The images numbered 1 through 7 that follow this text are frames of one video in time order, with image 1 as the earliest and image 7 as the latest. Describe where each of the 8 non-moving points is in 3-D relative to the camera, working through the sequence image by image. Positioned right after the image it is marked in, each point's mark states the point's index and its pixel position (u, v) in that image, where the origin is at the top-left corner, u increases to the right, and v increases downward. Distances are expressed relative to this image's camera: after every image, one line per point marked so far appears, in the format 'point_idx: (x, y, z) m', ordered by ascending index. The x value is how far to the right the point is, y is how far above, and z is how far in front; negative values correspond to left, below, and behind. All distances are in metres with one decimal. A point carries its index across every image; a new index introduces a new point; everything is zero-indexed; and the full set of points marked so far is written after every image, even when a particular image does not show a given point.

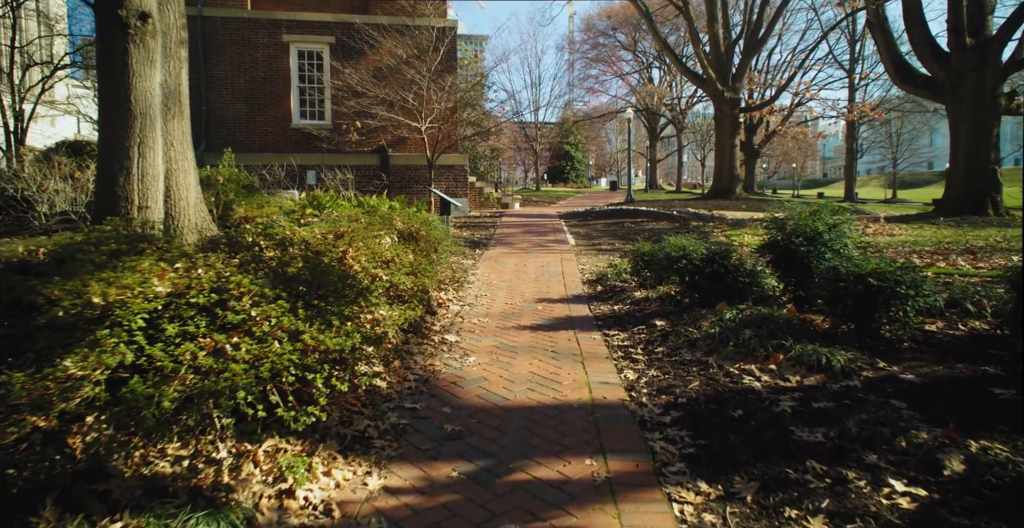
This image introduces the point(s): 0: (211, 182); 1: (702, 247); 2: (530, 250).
0: (-6.0, +1.6, +12.7) m
1: (+1.9, +0.2, +6.3) m
2: (+0.3, +0.3, +11.9) m
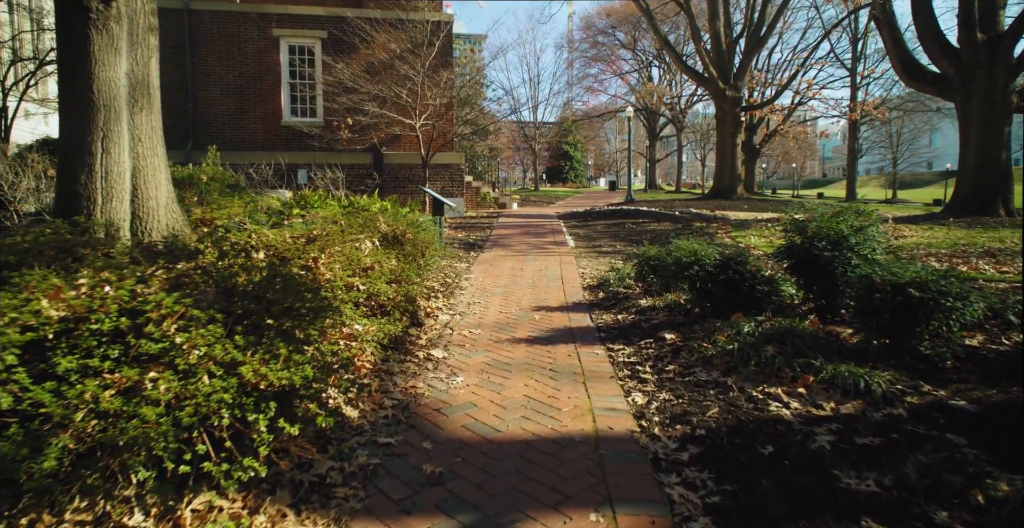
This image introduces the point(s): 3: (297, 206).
0: (-6.0, +1.6, +12.2) m
1: (+1.8, +0.1, +5.8) m
2: (+0.3, +0.2, +11.3) m
3: (-3.9, +1.0, +11.6) m
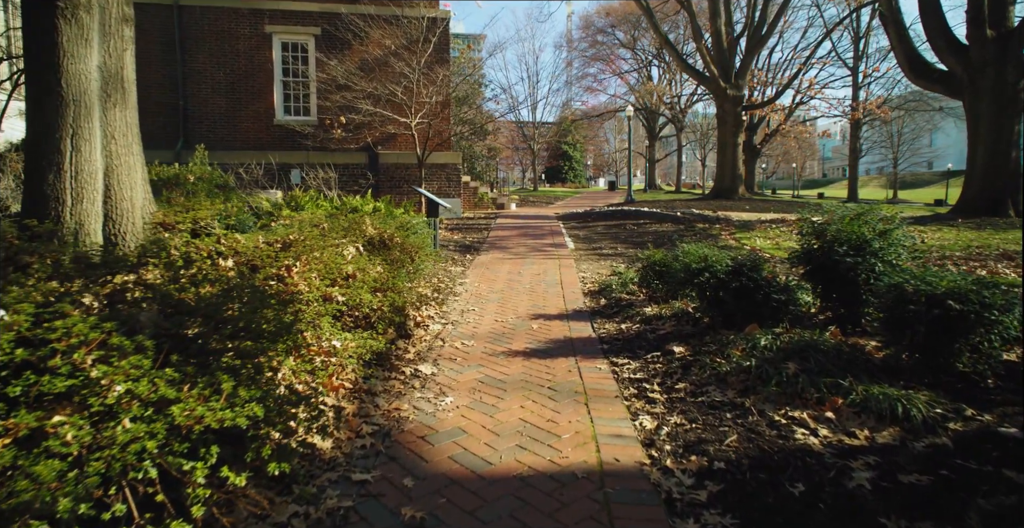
0: (-6.1, +1.5, +11.7) m
1: (+1.8, +0.1, +5.4) m
2: (+0.2, +0.2, +10.9) m
3: (-3.9, +1.0, +11.2) m
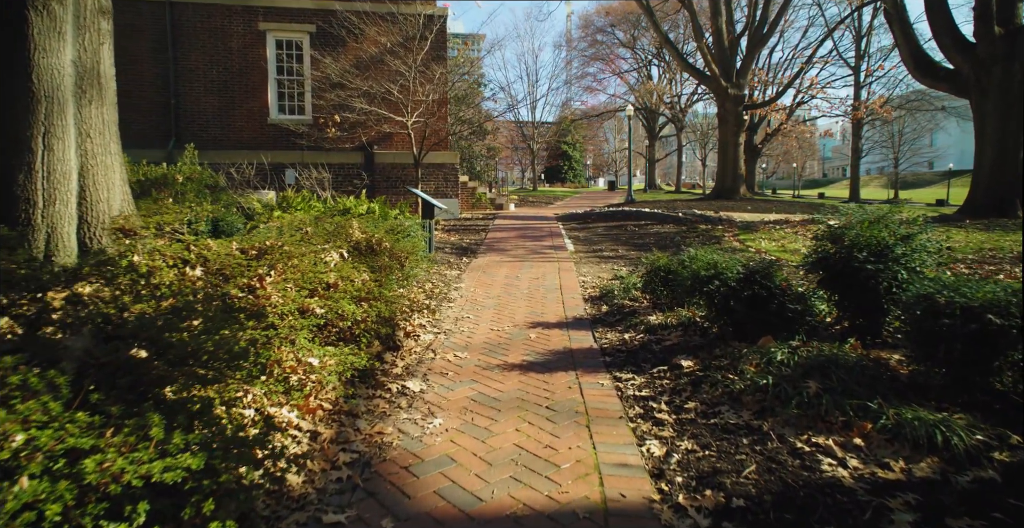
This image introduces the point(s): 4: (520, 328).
0: (-6.1, +1.4, +11.4) m
1: (+1.8, 0.0, +5.0) m
2: (+0.2, +0.1, +10.6) m
3: (-4.0, +0.9, +10.9) m
4: (+0.1, -0.6, +6.1) m
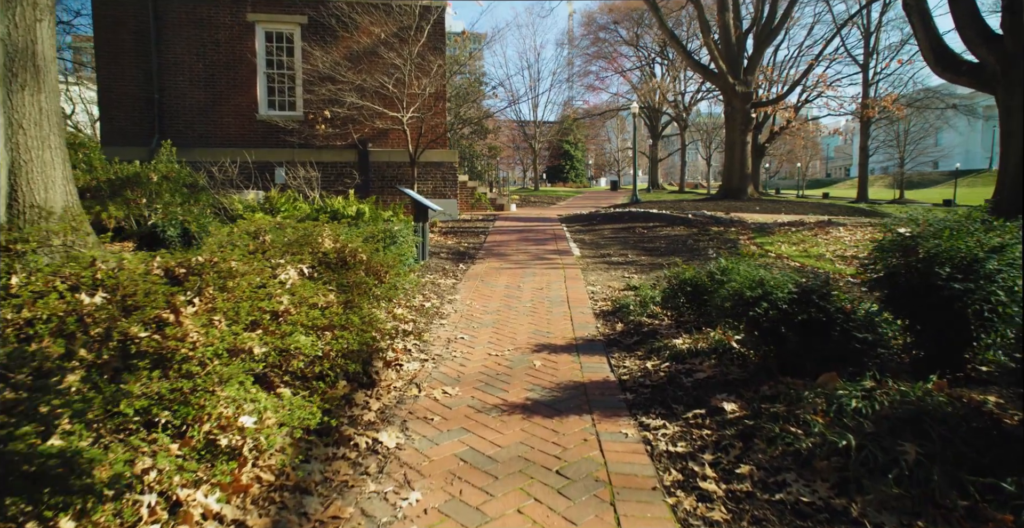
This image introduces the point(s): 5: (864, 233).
0: (-6.1, +1.3, +10.5) m
1: (+1.8, -0.1, +4.1) m
2: (+0.2, 0.0, +9.7) m
3: (-4.0, +0.8, +10.0) m
4: (+0.1, -0.7, +5.2) m
5: (+7.6, +0.6, +13.9) m
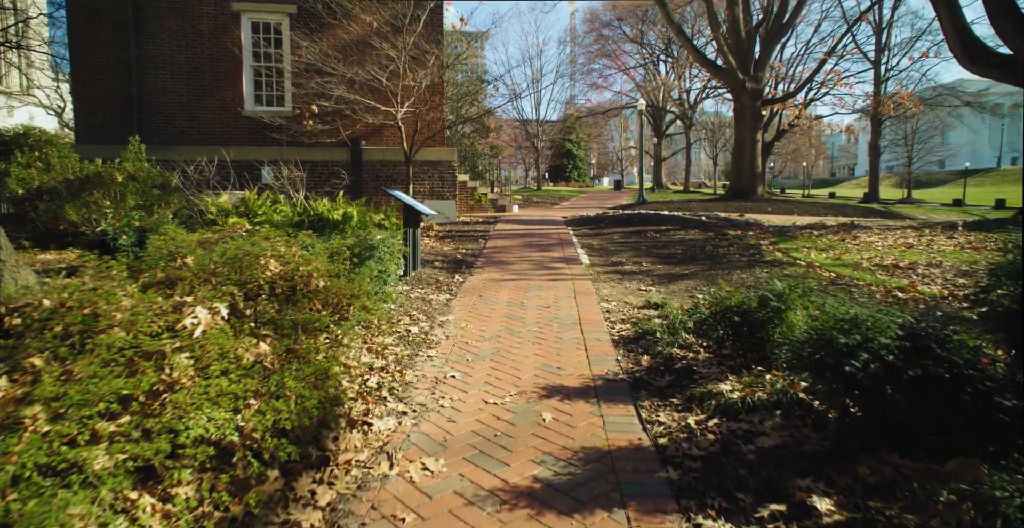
0: (-6.0, +1.2, +9.5) m
1: (+1.8, -0.3, +3.1) m
2: (+0.2, -0.2, +8.6) m
3: (-3.9, +0.7, +8.9) m
4: (+0.1, -0.9, +4.1) m
5: (+7.6, +0.5, +12.8) m
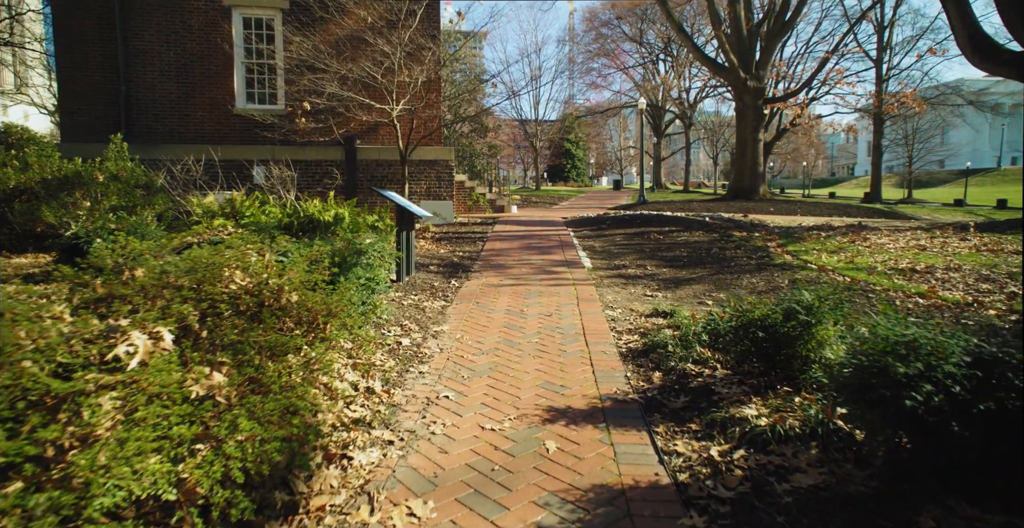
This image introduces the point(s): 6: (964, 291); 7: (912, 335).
0: (-6.1, +1.1, +9.0) m
1: (+1.8, -0.3, +2.6) m
2: (+0.2, -0.2, +8.2) m
3: (-3.9, +0.6, +8.5) m
4: (+0.1, -0.9, +3.7) m
5: (+7.6, +0.4, +12.4) m
6: (+5.3, -0.3, +7.6) m
7: (+1.7, -0.3, +2.8) m
